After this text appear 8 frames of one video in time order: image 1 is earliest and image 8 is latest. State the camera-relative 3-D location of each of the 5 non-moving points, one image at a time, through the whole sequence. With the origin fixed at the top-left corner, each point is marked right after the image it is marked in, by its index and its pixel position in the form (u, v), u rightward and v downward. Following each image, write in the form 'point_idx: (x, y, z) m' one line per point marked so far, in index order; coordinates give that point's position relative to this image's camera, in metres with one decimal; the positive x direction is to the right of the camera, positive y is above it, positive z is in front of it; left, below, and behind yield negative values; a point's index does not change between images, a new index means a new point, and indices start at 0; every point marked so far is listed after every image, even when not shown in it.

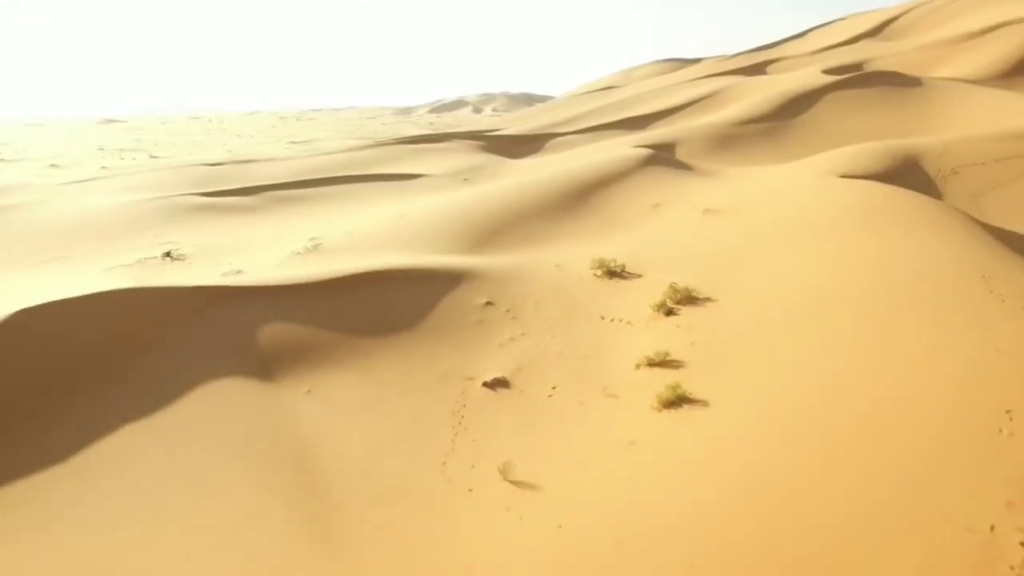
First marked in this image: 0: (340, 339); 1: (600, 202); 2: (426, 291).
0: (-1.9, -0.7, +8.4) m
1: (+1.9, +1.9, +16.2) m
2: (-1.0, -0.1, +9.6) m
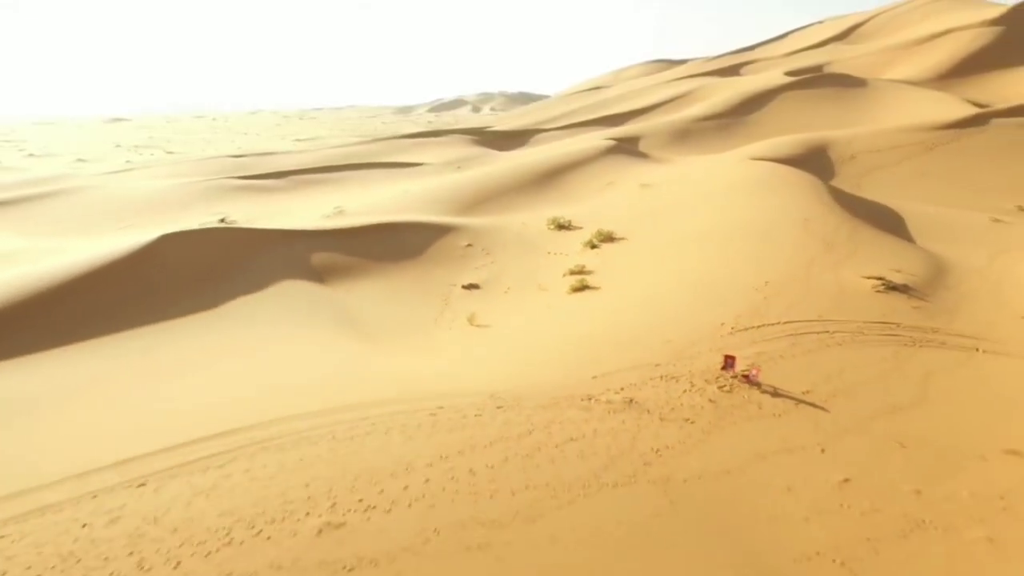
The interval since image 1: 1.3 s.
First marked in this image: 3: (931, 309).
0: (-2.4, +0.3, +12.3) m
1: (+1.4, +2.9, +20.1) m
2: (-1.5, +0.9, +13.6) m
3: (+4.9, -0.2, +8.6) m
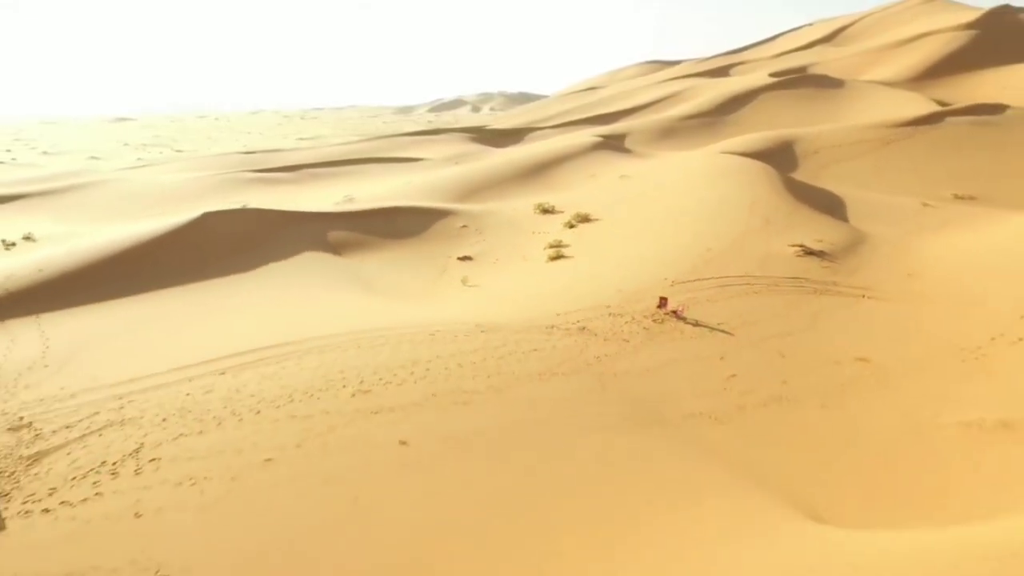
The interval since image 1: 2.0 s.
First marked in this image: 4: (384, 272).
0: (-2.6, +0.9, +14.2) m
1: (+1.2, +3.4, +22.0) m
2: (-1.8, +1.4, +15.5) m
3: (+4.7, +0.3, +10.6) m
4: (-2.1, +0.3, +12.1) m
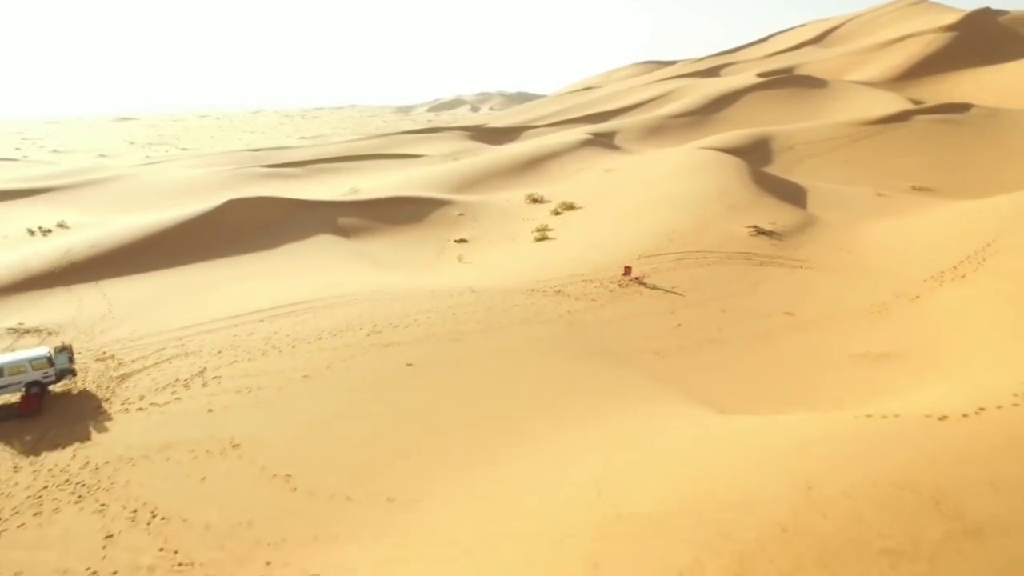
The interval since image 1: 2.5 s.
0: (-2.8, +1.3, +15.8) m
1: (+1.0, +3.8, +23.6) m
2: (-1.9, +1.9, +17.1) m
3: (+4.5, +0.7, +12.2) m
4: (-2.2, +0.7, +13.7) m
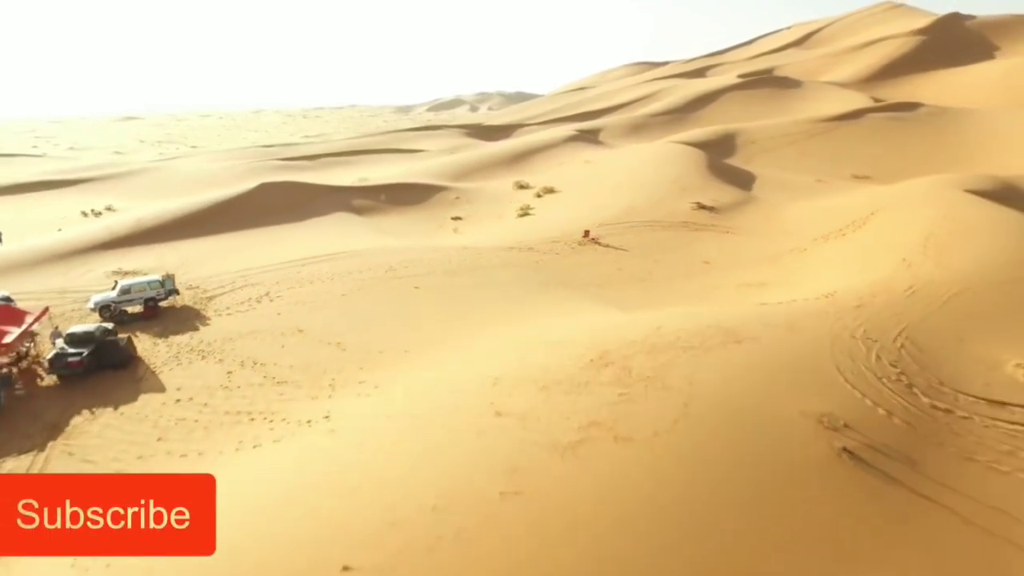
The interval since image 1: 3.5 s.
0: (-3.1, +2.0, +18.6) m
1: (+0.7, +4.5, +26.4) m
2: (-2.2, +2.6, +19.9) m
3: (+4.2, +1.4, +15.0) m
4: (-2.6, +1.4, +16.5) m
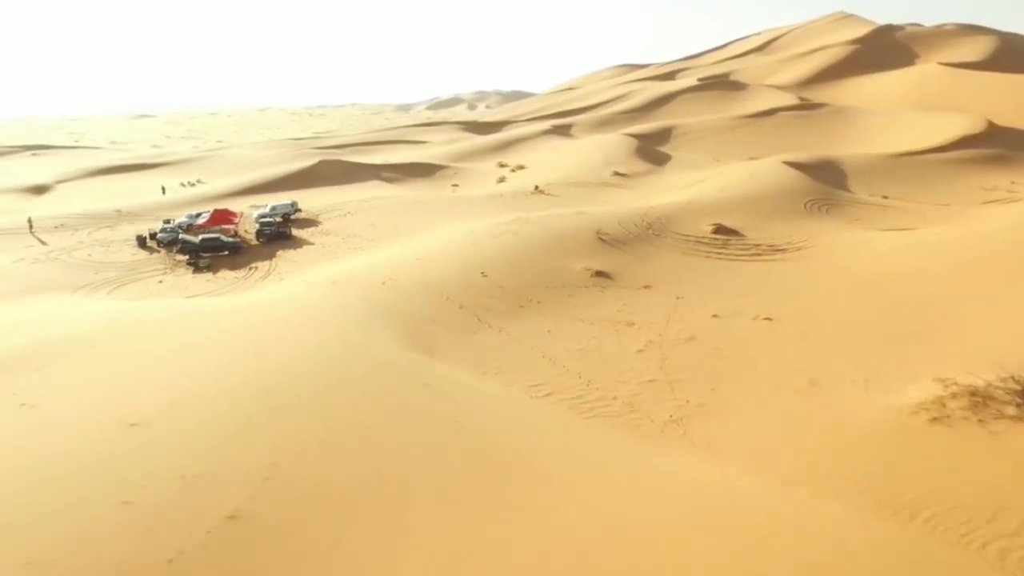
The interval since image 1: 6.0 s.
0: (-3.8, +3.9, +26.4) m
1: (0.0, +6.4, +34.2) m
2: (-2.9, +4.5, +27.7) m
3: (+3.5, +3.3, +22.7) m
4: (-3.2, +3.3, +24.3) m
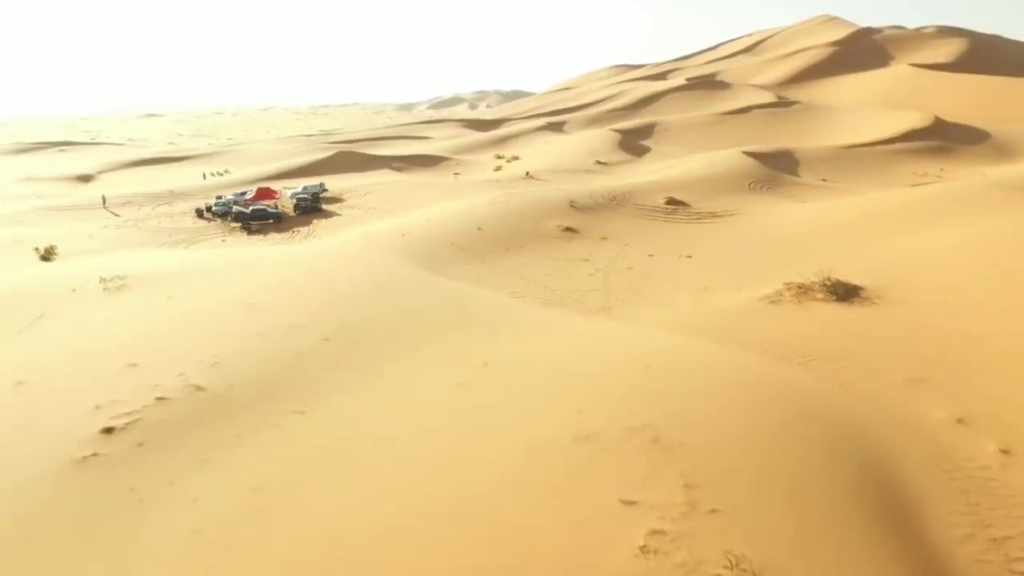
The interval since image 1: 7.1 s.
0: (-3.9, +4.8, +29.6) m
1: (-0.2, +7.3, +37.4) m
2: (-3.1, +5.4, +30.9) m
3: (+3.4, +4.2, +26.0) m
4: (-3.4, +4.2, +27.5) m
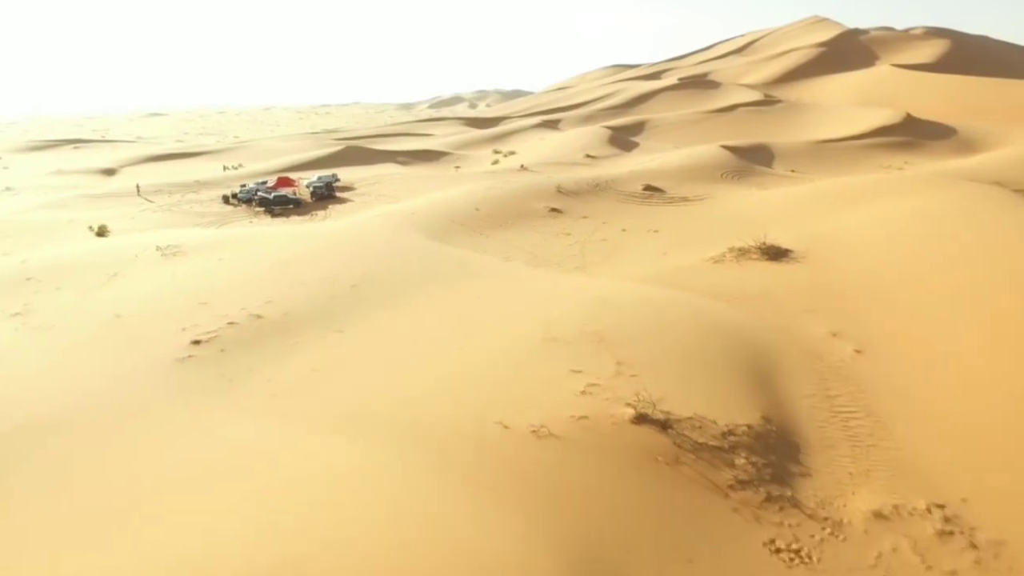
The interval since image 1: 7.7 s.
0: (-4.1, +5.4, +31.7) m
1: (-0.3, +7.9, +39.5) m
2: (-3.2, +5.9, +32.9) m
3: (+3.2, +4.8, +28.0) m
4: (-3.5, +4.8, +29.6) m
